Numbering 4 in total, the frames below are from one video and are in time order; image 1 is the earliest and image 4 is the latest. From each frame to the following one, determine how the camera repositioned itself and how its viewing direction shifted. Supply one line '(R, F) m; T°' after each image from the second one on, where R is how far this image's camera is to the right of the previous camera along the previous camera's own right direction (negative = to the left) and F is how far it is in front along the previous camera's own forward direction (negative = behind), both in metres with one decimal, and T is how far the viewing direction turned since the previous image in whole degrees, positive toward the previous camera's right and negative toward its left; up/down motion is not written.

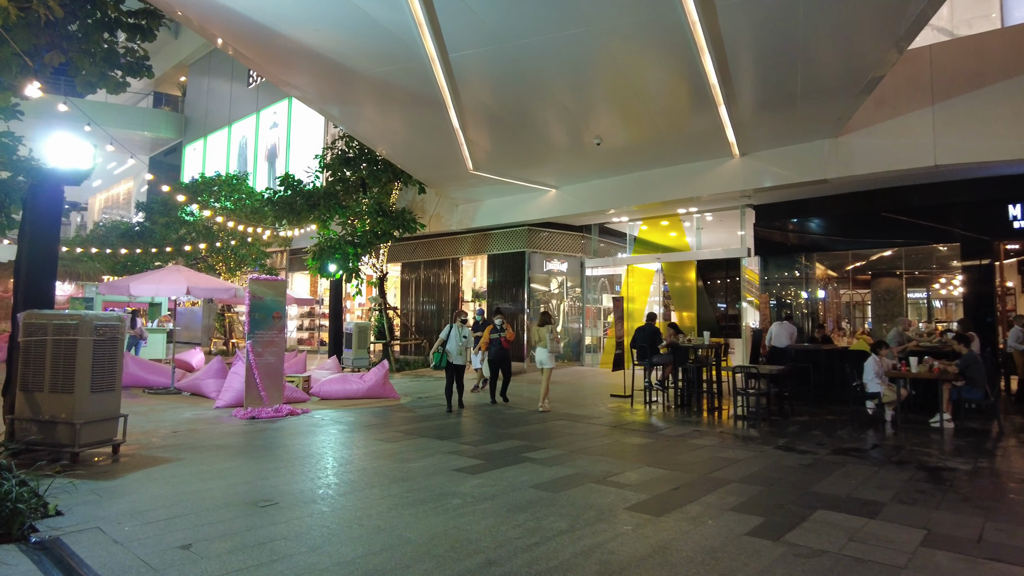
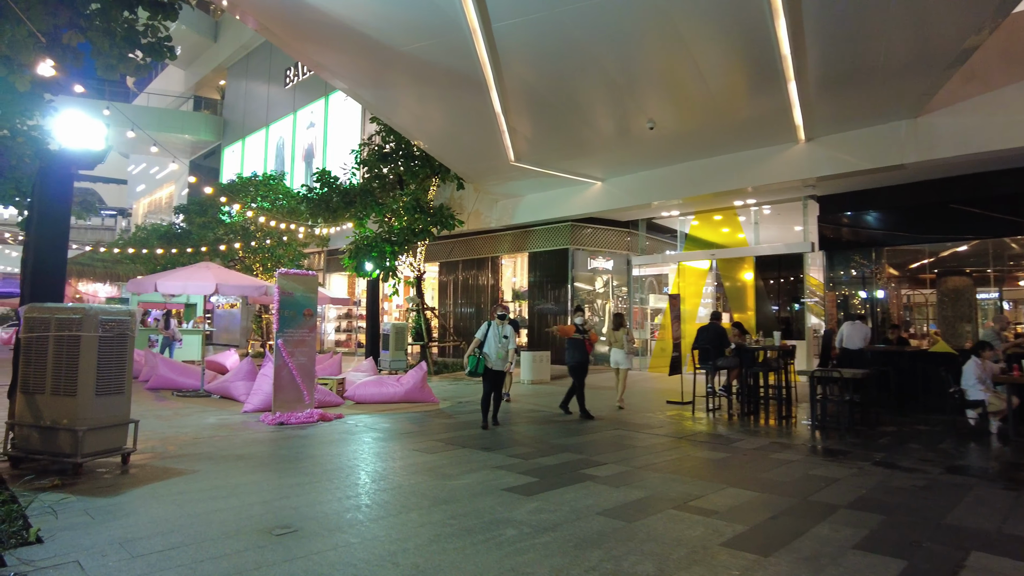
(-0.1, +0.7) m; -3°
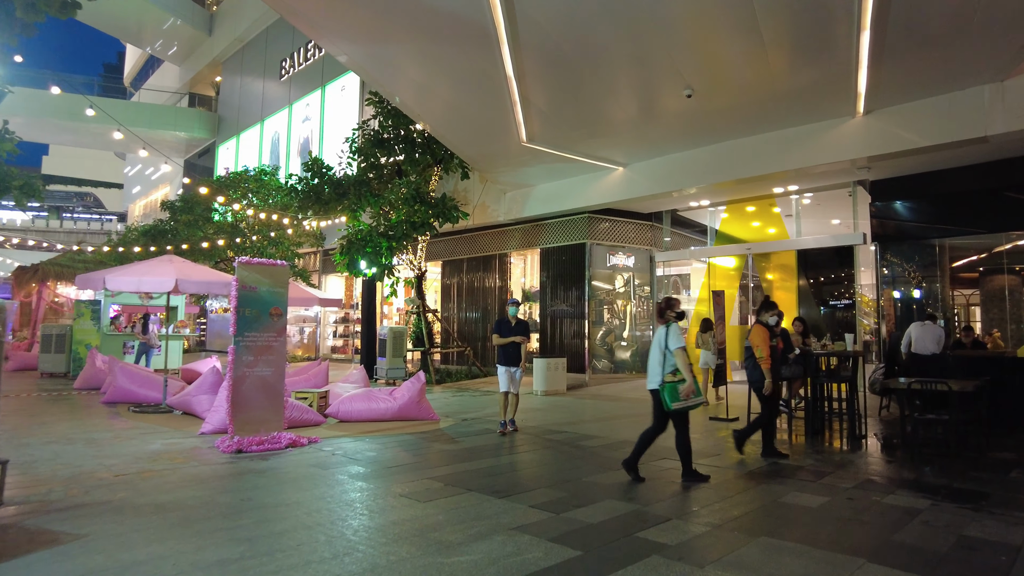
(-0.1, +1.4) m; 0°
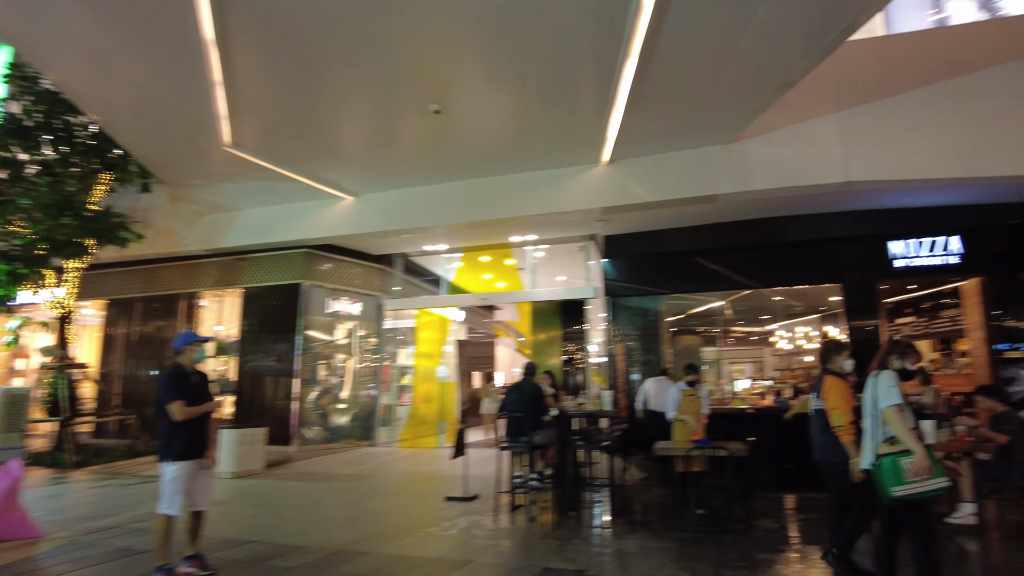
(+0.2, +1.6) m; +24°
